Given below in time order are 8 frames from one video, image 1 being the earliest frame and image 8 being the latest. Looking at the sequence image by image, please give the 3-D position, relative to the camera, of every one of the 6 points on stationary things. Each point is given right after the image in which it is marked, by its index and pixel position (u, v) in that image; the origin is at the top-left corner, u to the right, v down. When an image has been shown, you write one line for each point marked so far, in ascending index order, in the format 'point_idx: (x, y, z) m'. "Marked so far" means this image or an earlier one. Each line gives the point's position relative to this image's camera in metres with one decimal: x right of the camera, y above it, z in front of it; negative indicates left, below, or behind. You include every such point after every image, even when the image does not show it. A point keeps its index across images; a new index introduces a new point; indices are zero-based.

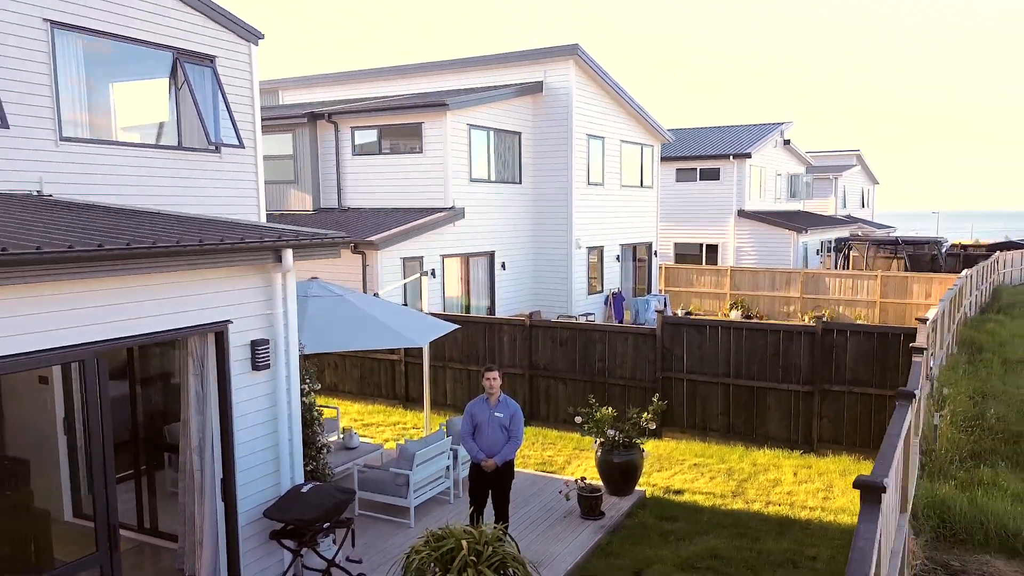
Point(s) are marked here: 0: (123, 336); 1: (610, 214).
0: (-3.6, -0.6, +4.1) m
1: (+3.5, +2.7, +15.2) m
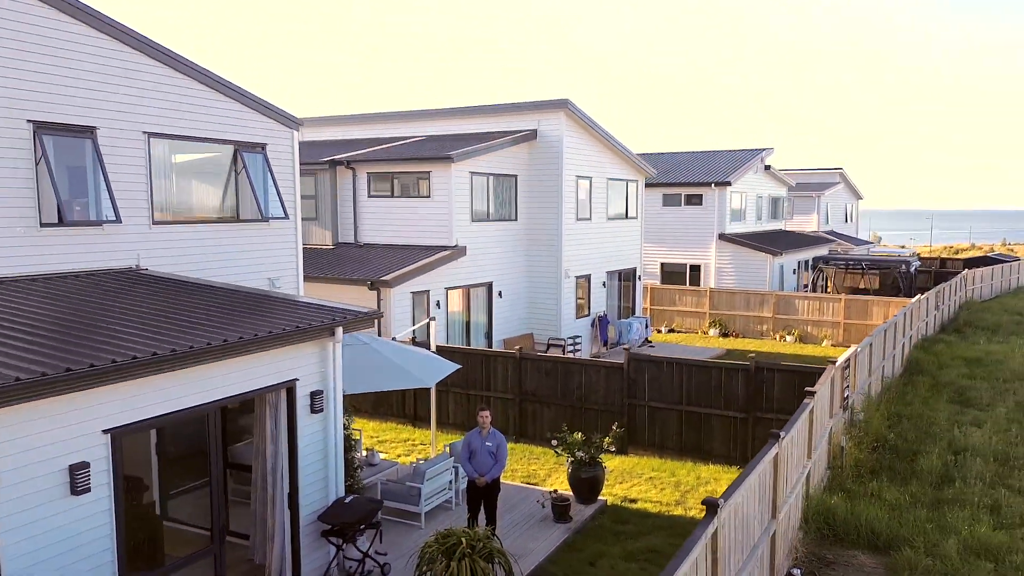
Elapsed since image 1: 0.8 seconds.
0: (-3.8, -1.6, +5.8) m
1: (+3.4, +1.8, +16.8) m
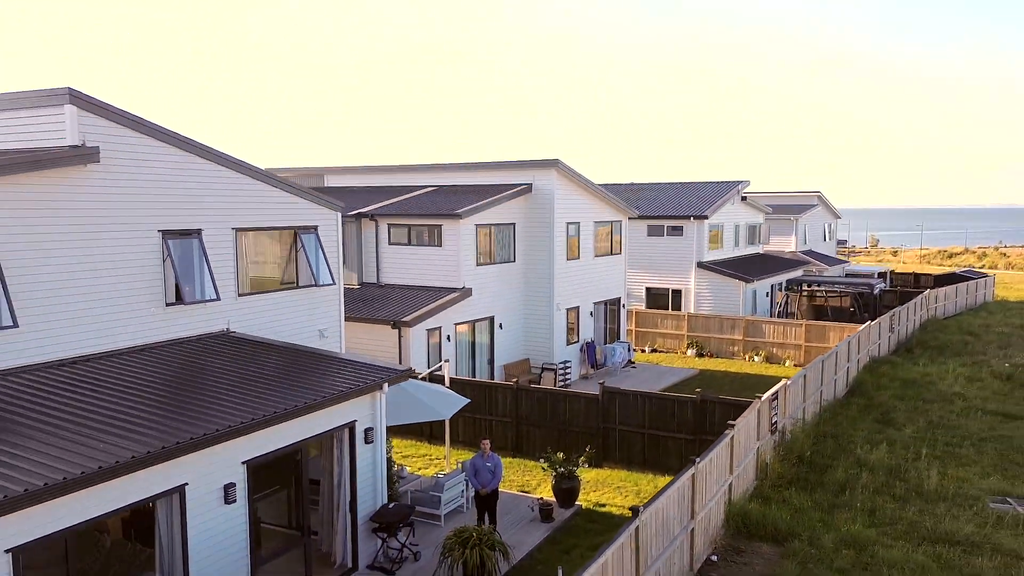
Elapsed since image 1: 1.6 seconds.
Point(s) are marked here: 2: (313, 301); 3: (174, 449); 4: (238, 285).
0: (-3.9, -2.9, +8.2) m
1: (+3.3, +0.4, +19.2) m
2: (-5.5, -0.4, +11.6) m
3: (-5.4, -2.6, +6.3) m
4: (-6.8, +0.1, +10.5) m
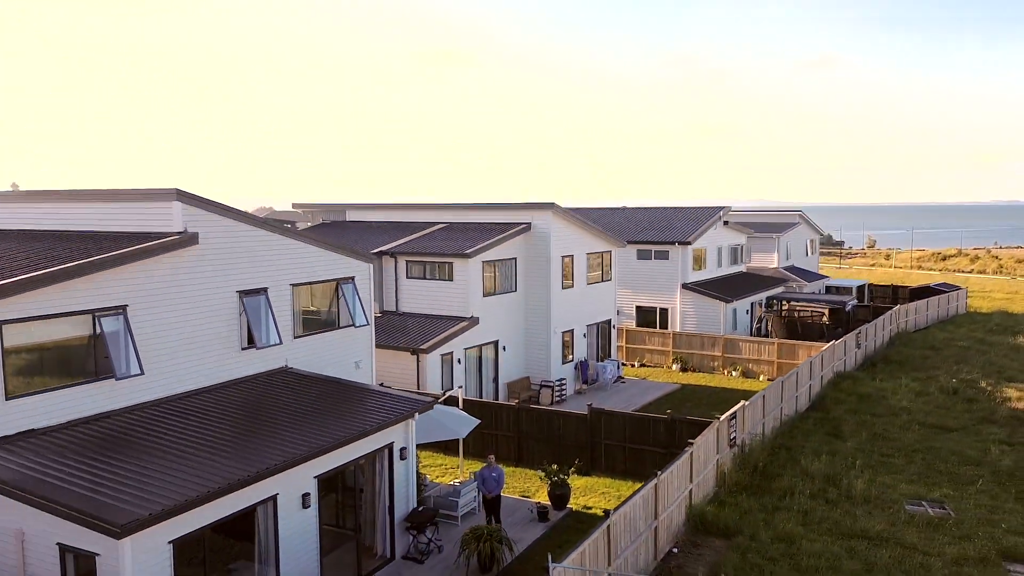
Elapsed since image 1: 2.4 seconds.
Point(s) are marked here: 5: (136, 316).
0: (-3.8, -4.3, +10.6) m
1: (+3.4, -0.9, +21.6) m
2: (-5.4, -1.7, +14.0) m
3: (-5.4, -4.0, +8.7) m
4: (-6.7, -1.3, +12.9) m
5: (-9.1, -0.8, +10.3) m
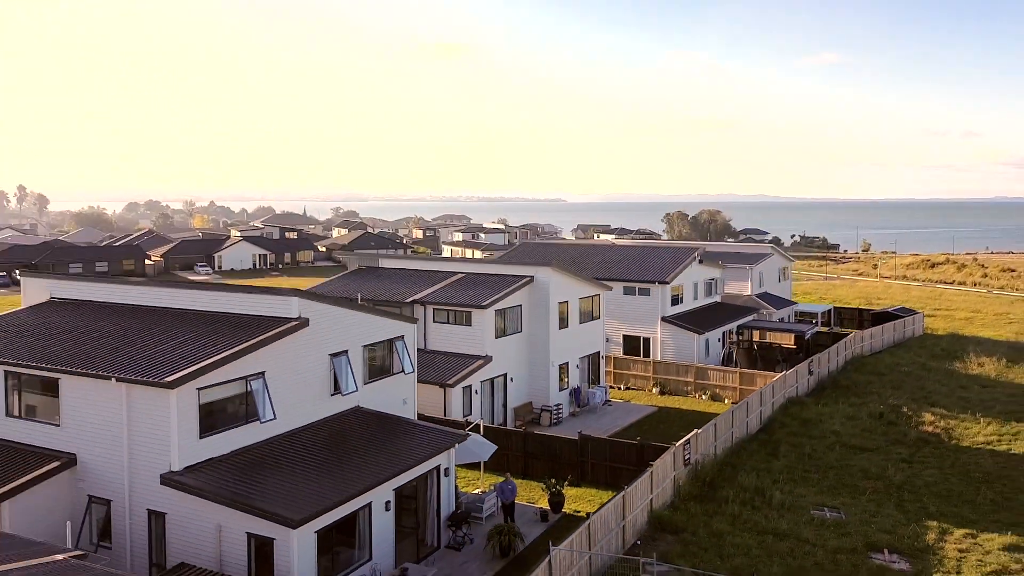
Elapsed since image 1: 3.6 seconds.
0: (-3.4, -6.8, +15.2) m
1: (+3.9, -3.3, +26.1) m
2: (-5.0, -4.2, +18.6) m
3: (-4.9, -6.5, +13.3) m
4: (-6.2, -3.8, +17.5) m
5: (-8.7, -3.3, +14.8) m
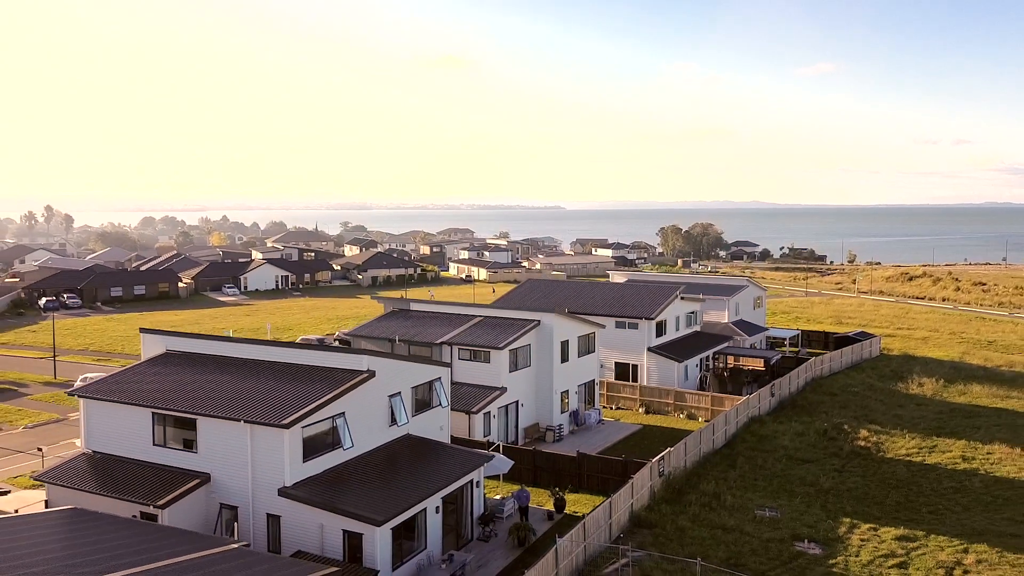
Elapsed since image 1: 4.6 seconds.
0: (-2.6, -9.7, +20.4) m
1: (+4.6, -6.3, +31.4) m
2: (-4.3, -7.2, +23.8) m
3: (-4.2, -9.4, +18.5) m
4: (-5.5, -6.7, +22.7) m
5: (-8.0, -6.2, +20.1) m
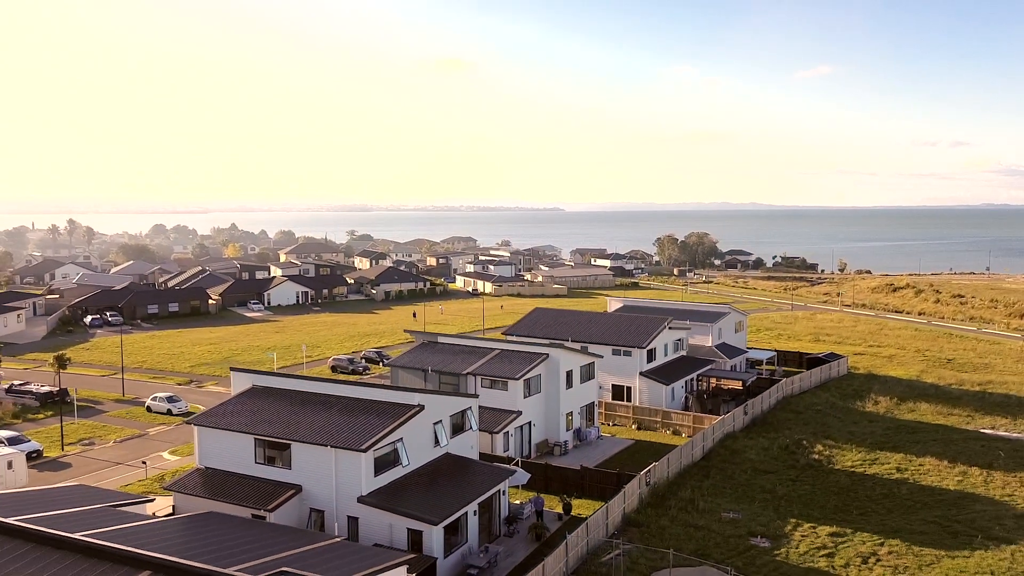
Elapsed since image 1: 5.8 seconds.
0: (-1.4, -13.1, +26.4) m
1: (+5.8, -9.7, +37.4) m
2: (-3.1, -10.6, +29.8) m
3: (-3.0, -12.8, +24.5) m
4: (-4.3, -10.1, +28.7) m
5: (-6.7, -9.6, +26.0) m
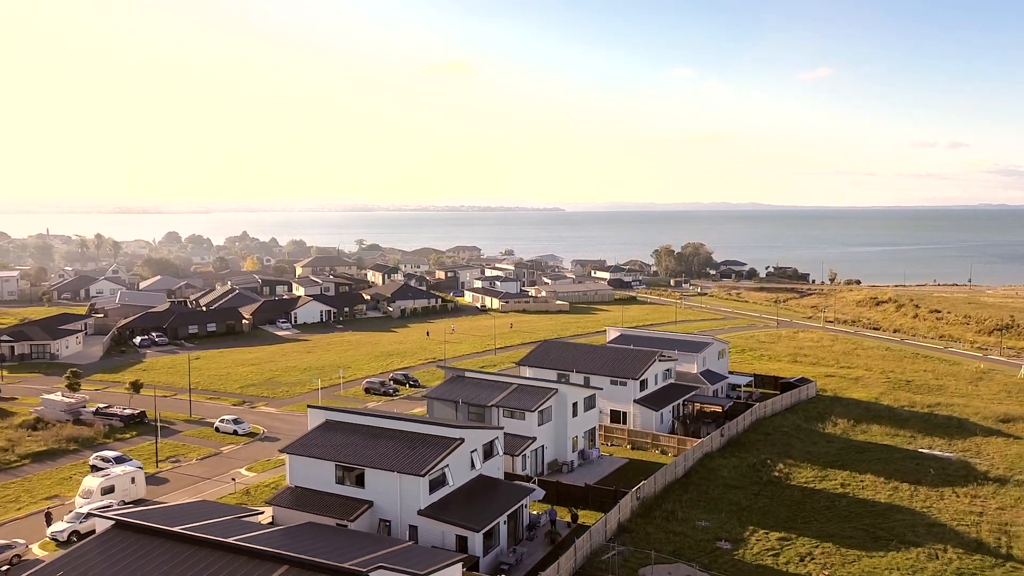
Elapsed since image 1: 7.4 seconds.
0: (+0.3, -18.1, +34.2) m
1: (+7.4, -14.7, +45.2) m
2: (-1.4, -15.5, +37.5) m
3: (-1.3, -17.8, +32.3) m
4: (-2.6, -15.1, +36.4) m
5: (-5.0, -14.6, +33.8) m
